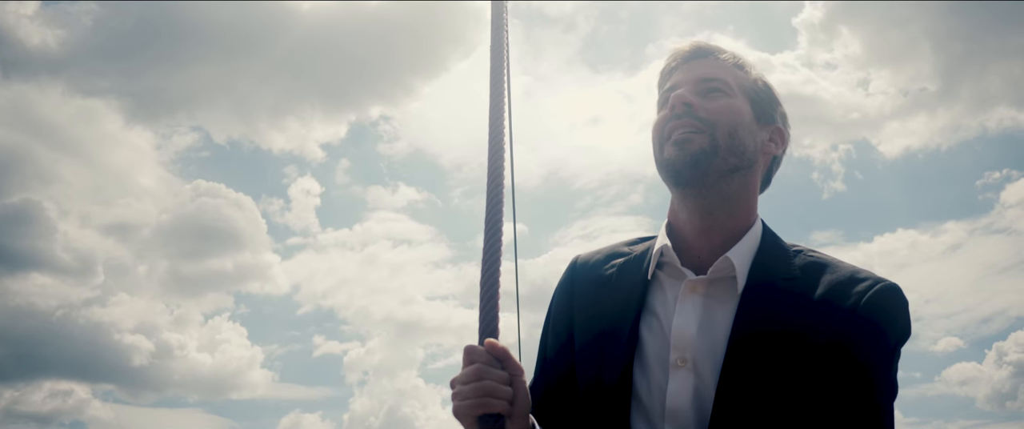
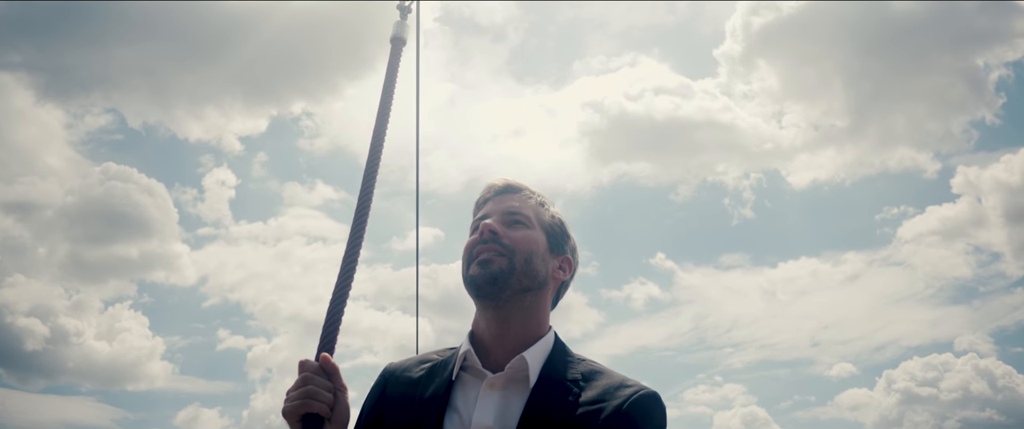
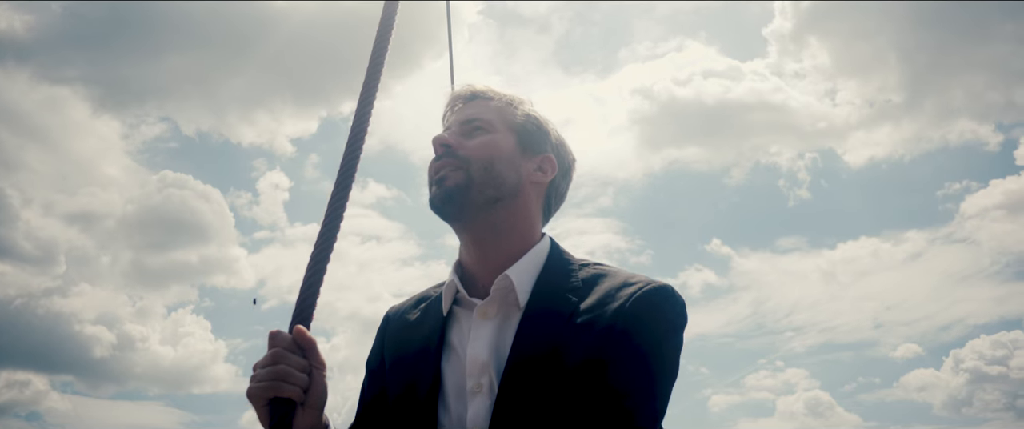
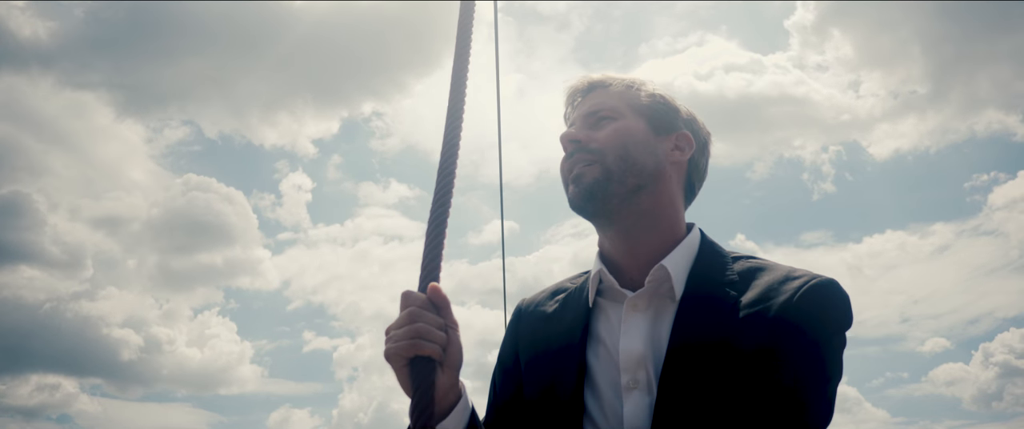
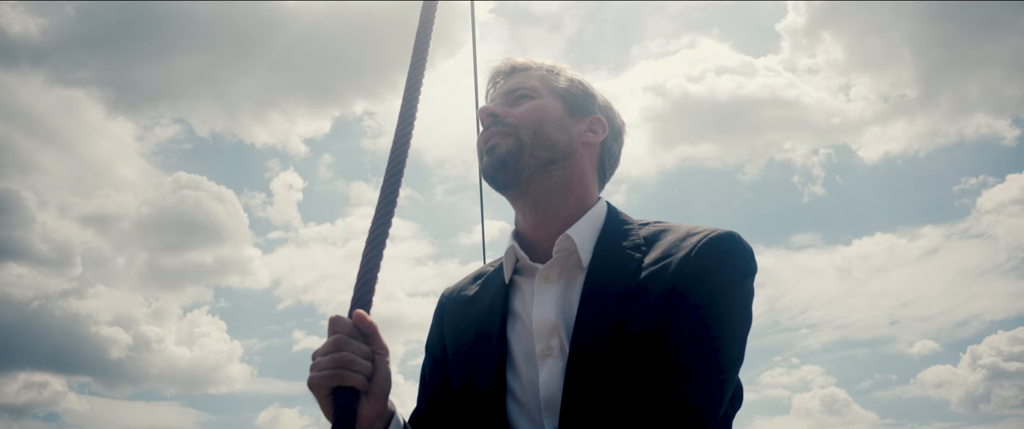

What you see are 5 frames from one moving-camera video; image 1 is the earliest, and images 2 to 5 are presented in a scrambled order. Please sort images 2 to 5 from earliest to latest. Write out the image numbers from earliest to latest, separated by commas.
4, 5, 3, 2
